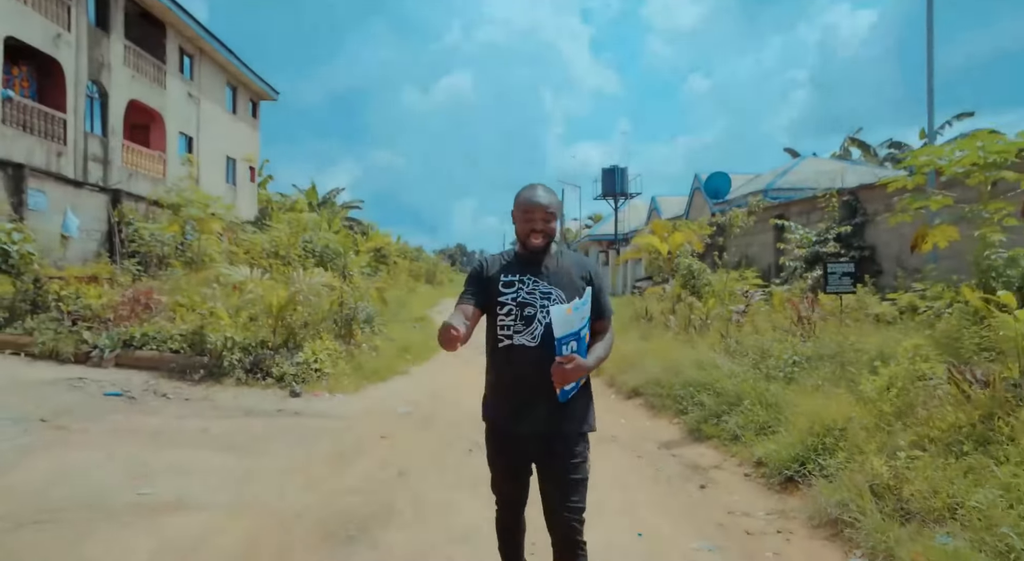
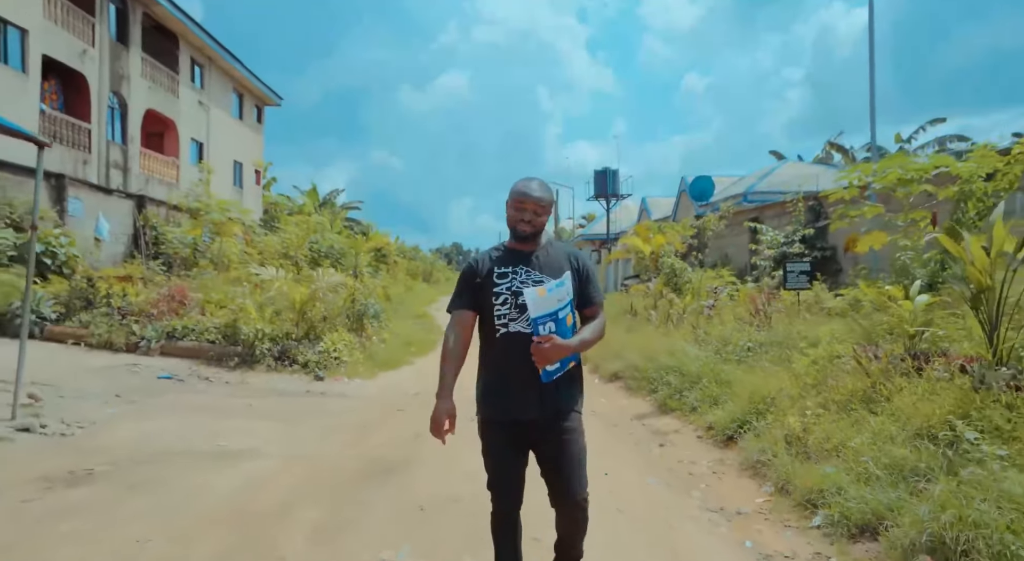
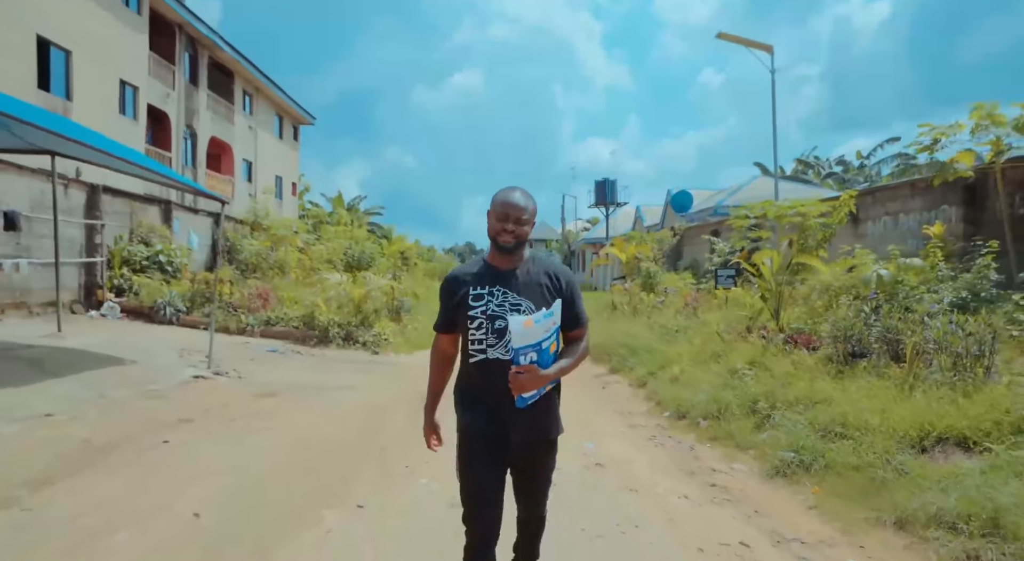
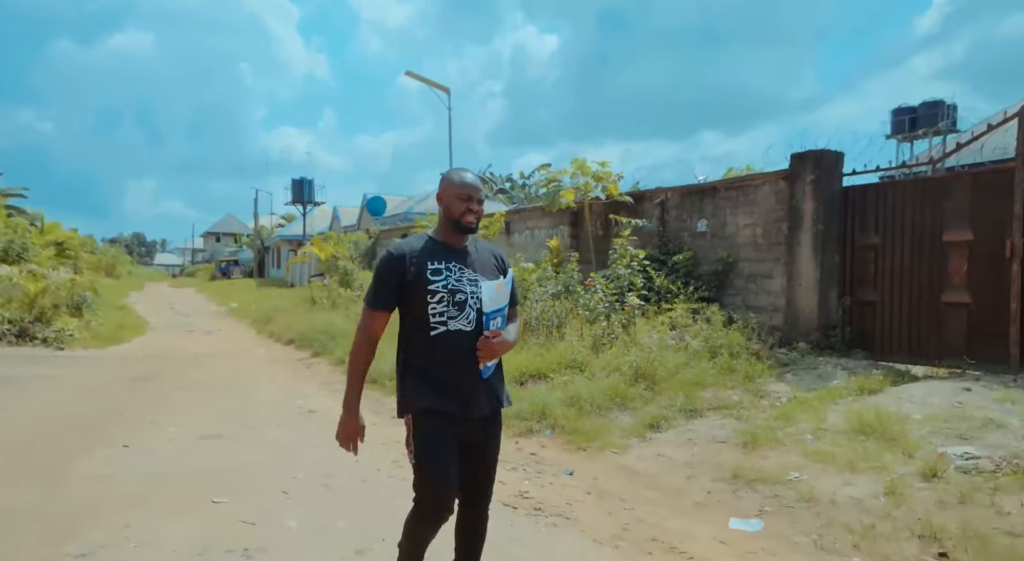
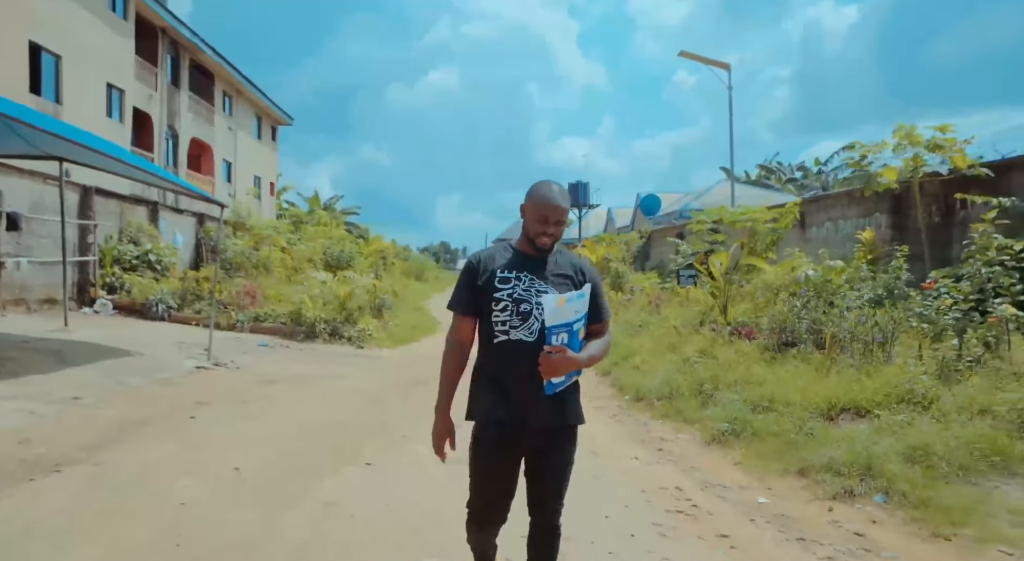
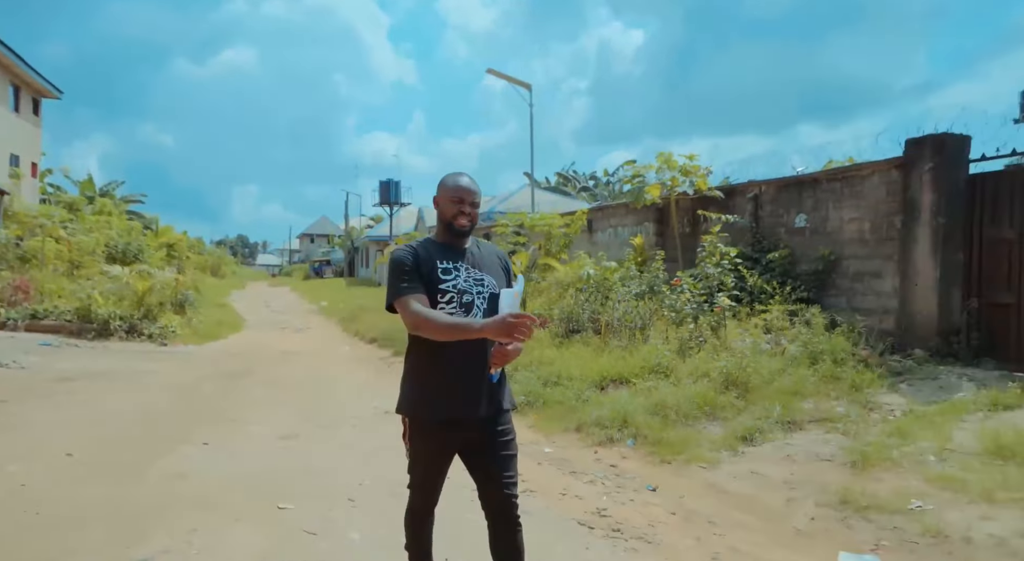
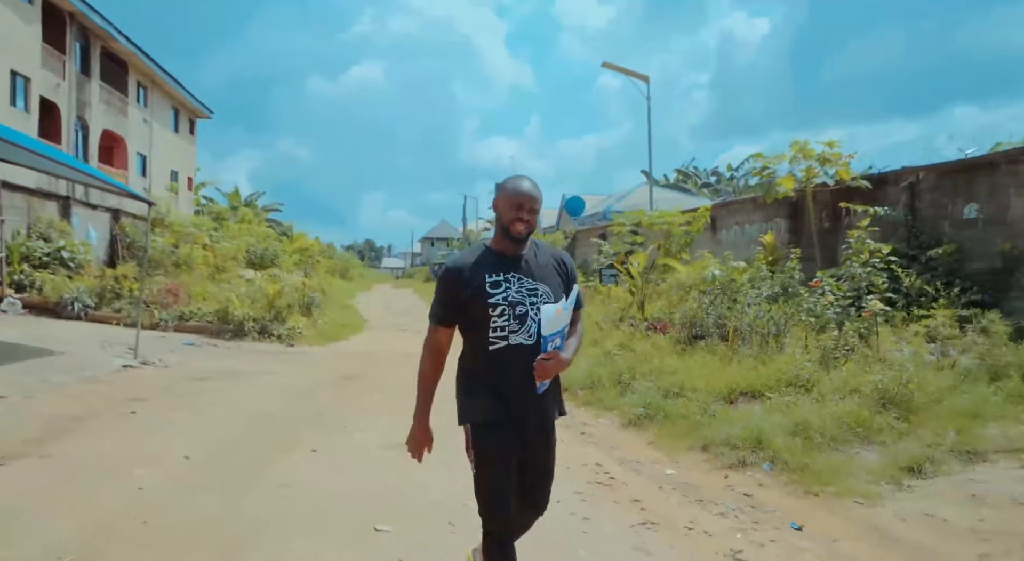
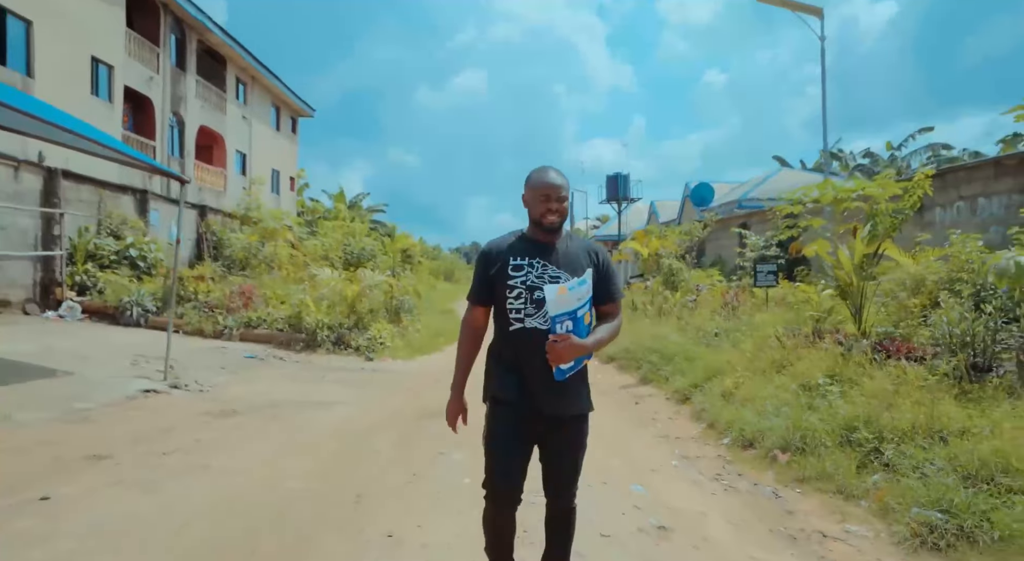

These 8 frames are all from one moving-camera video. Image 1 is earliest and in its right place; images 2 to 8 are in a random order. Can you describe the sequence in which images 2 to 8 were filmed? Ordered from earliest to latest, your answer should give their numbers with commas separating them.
2, 8, 3, 5, 7, 6, 4
